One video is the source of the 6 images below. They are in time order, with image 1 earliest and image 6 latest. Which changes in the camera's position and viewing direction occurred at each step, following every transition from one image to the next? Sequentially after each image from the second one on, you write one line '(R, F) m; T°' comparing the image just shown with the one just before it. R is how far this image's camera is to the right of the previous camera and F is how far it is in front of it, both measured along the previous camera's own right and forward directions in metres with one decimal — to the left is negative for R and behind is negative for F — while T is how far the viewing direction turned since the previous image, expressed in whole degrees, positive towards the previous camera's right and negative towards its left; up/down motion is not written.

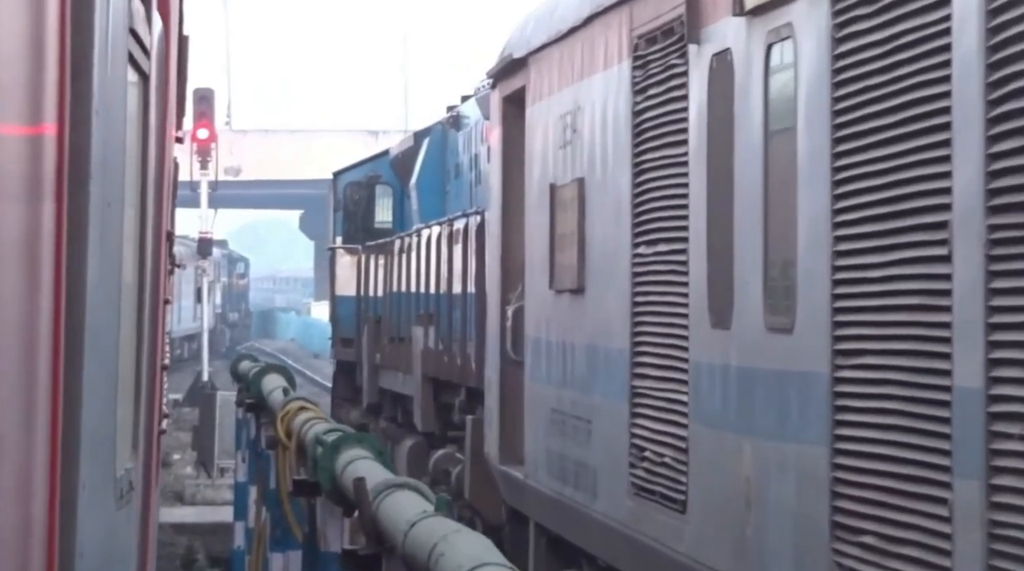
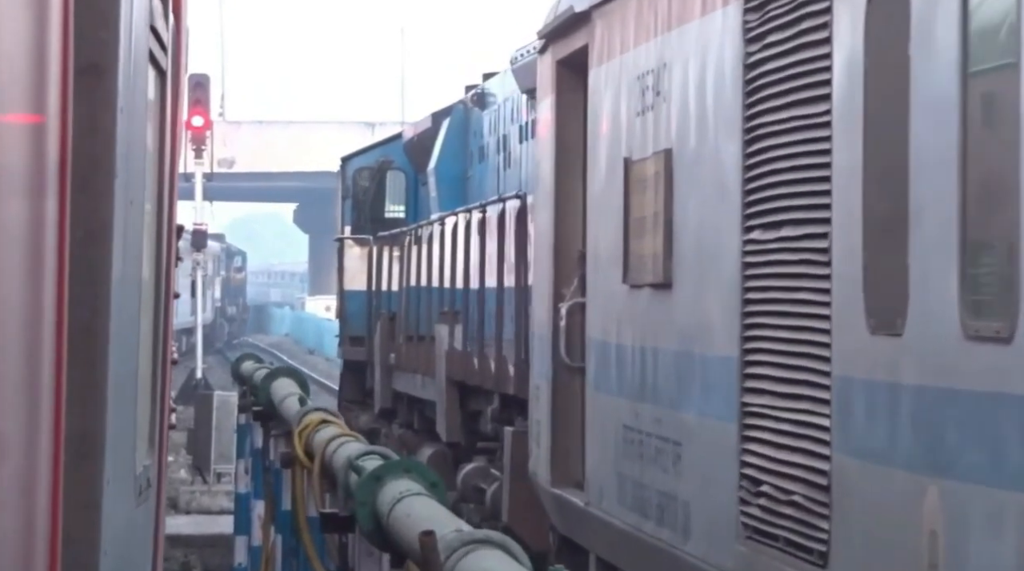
(-0.2, +1.3) m; 0°
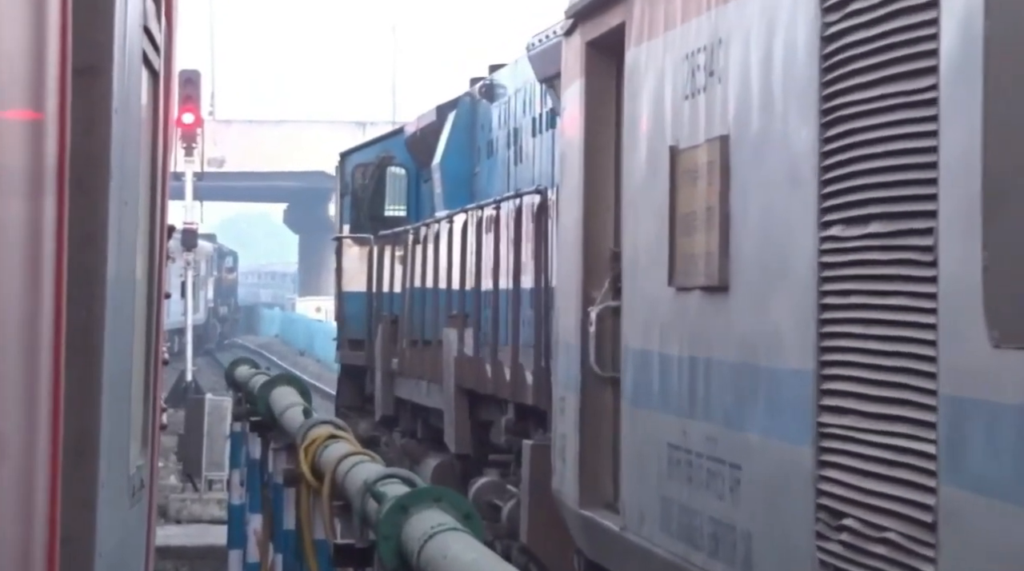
(-0.1, +0.7) m; 0°
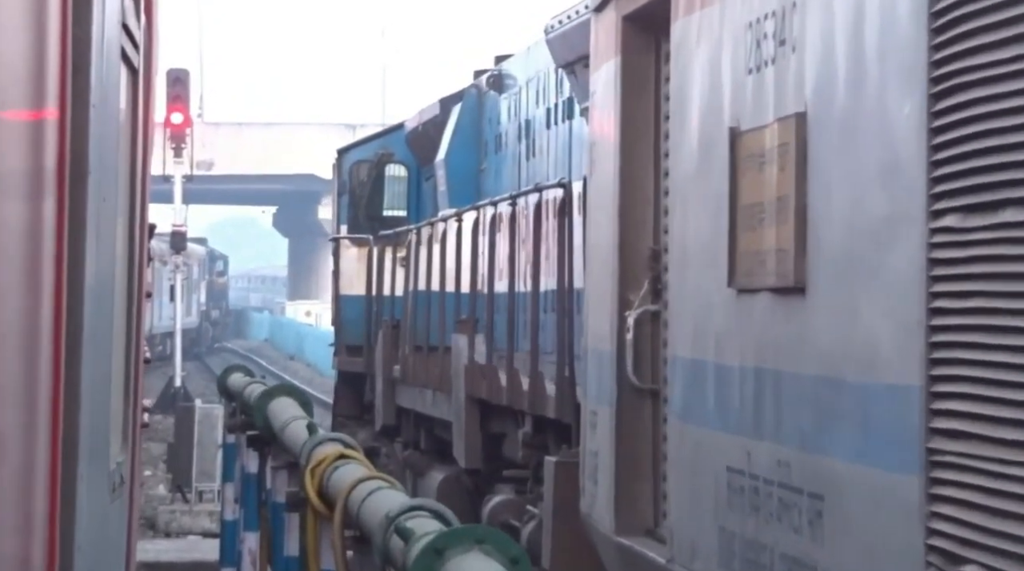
(-0.1, +0.8) m; 0°
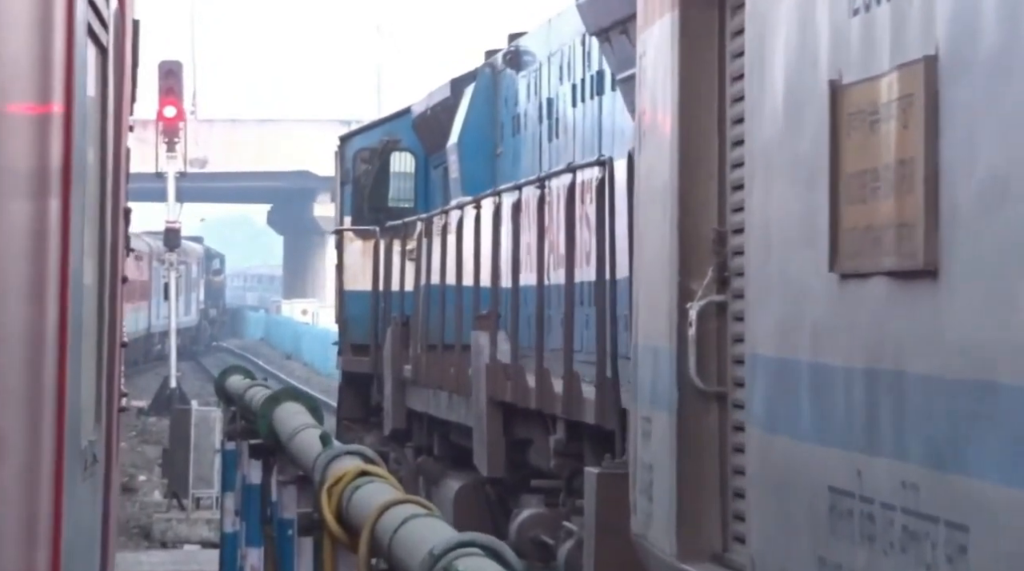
(-0.1, +0.9) m; 0°
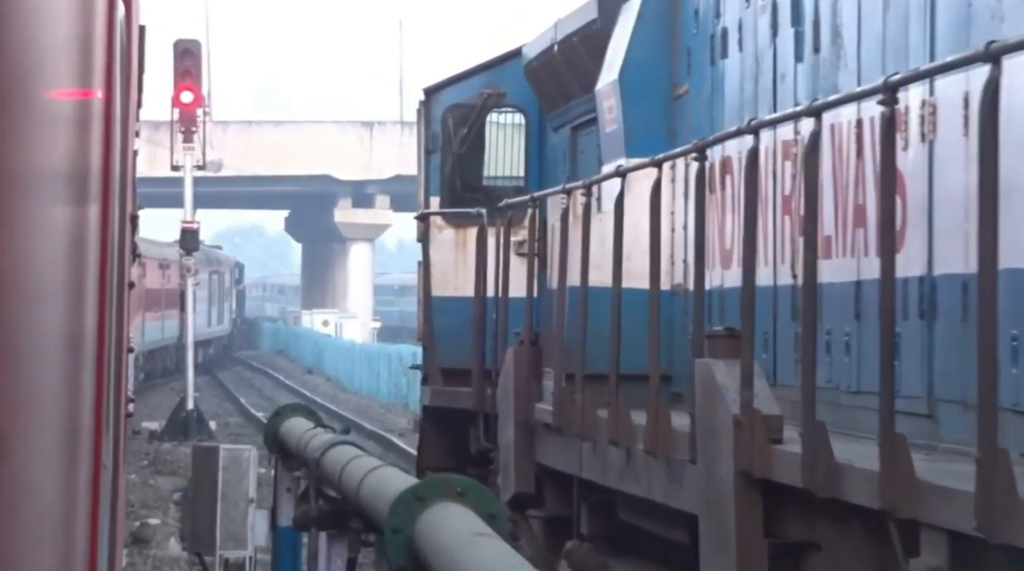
(-0.7, +3.8) m; 0°
